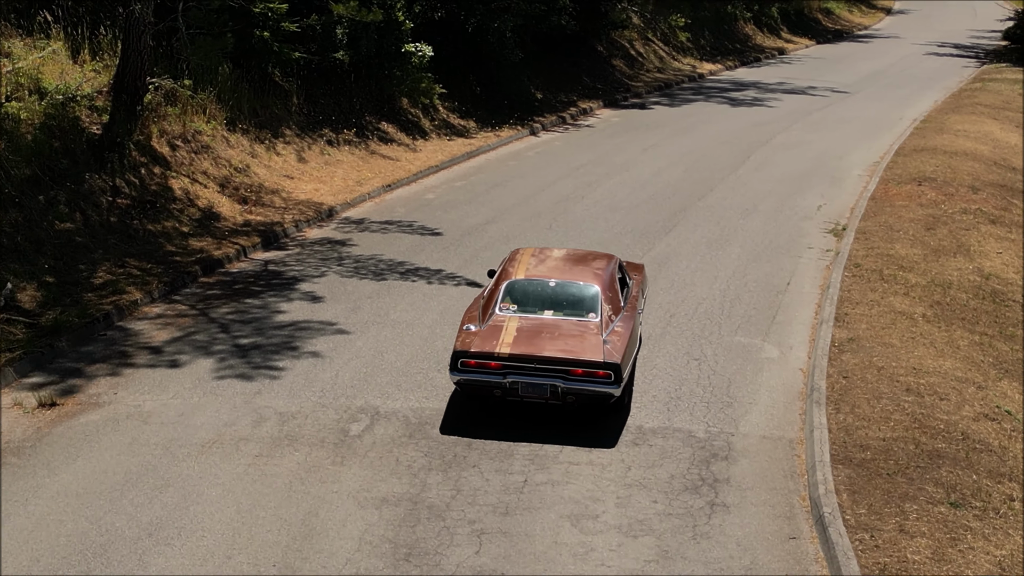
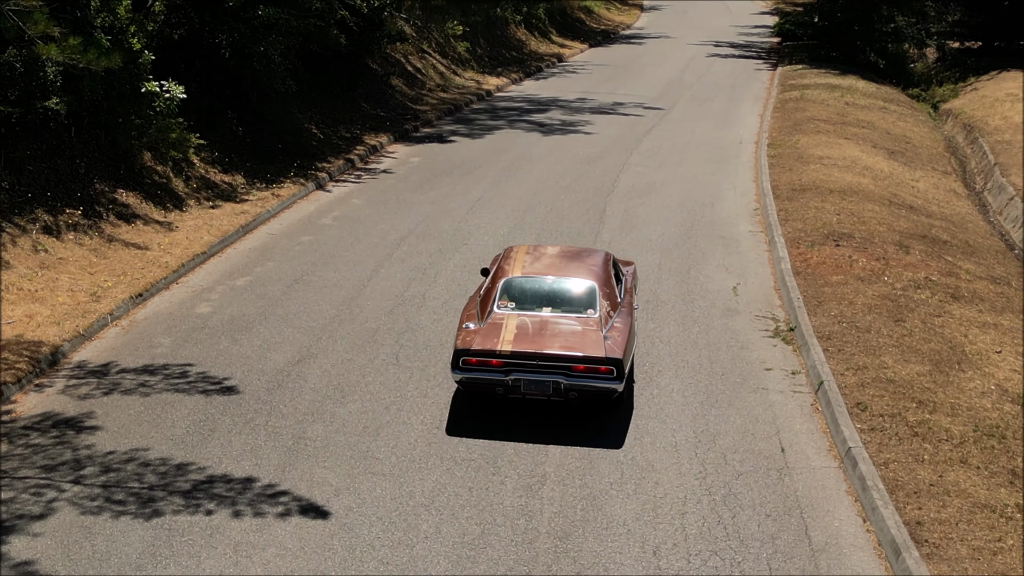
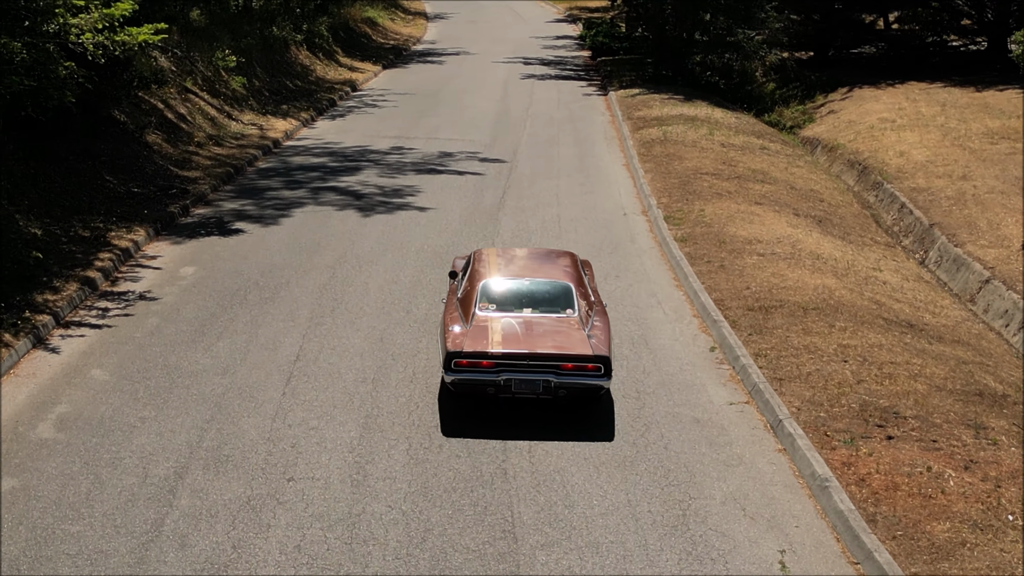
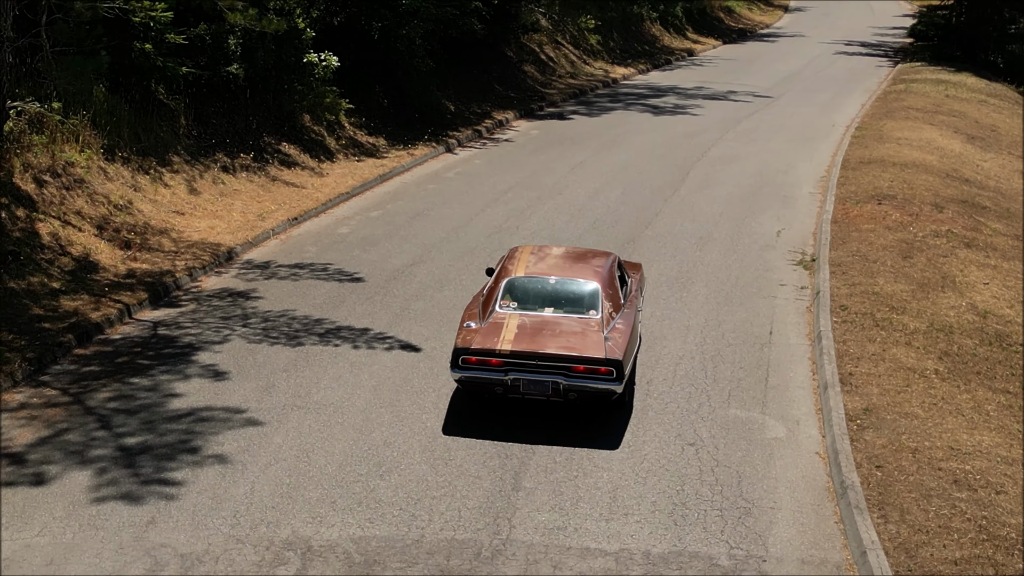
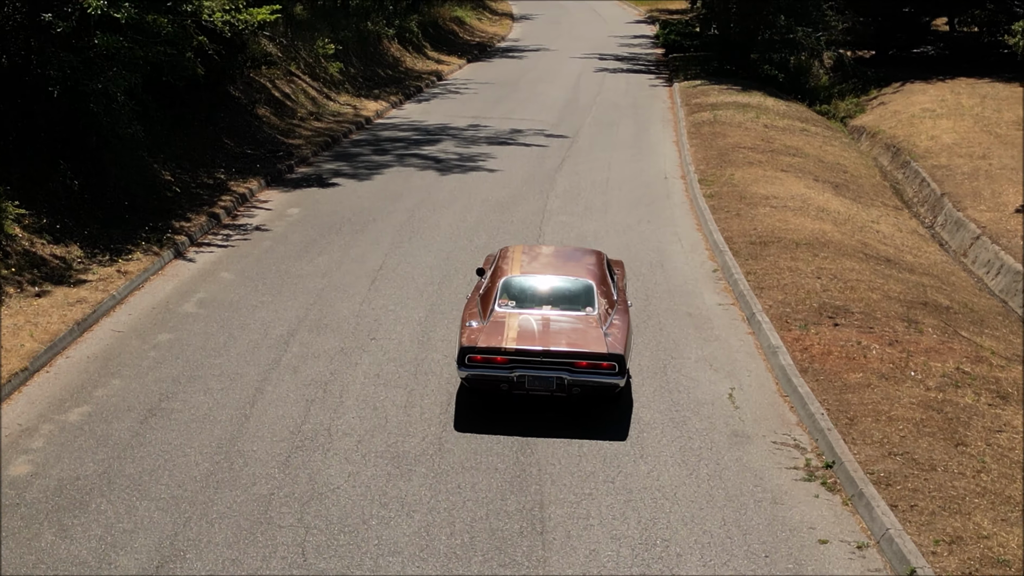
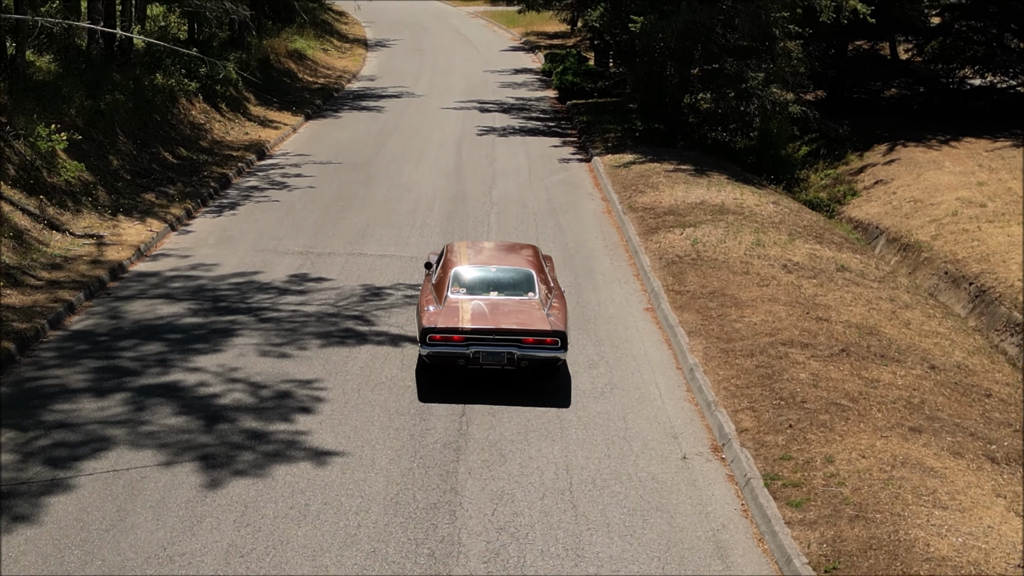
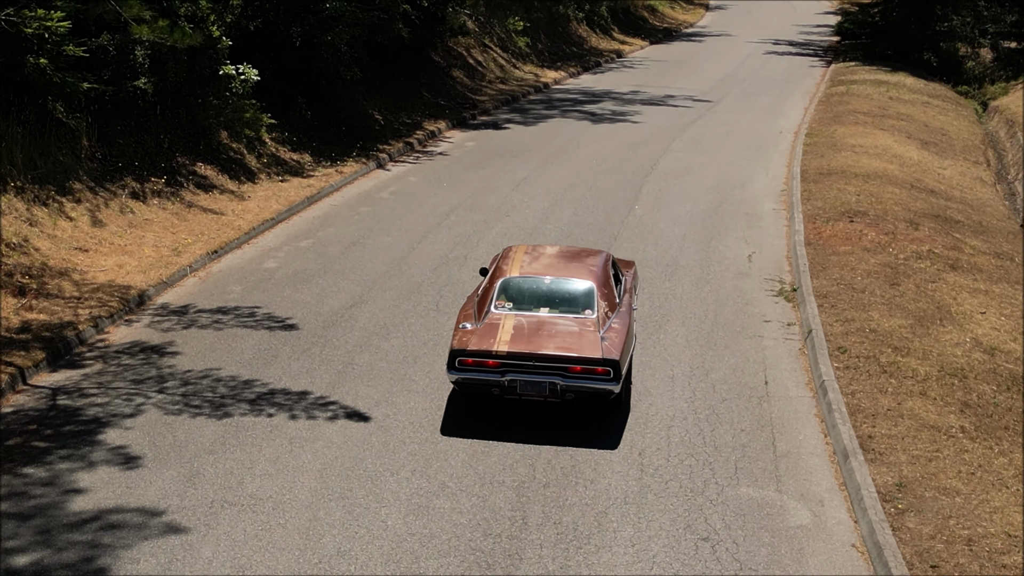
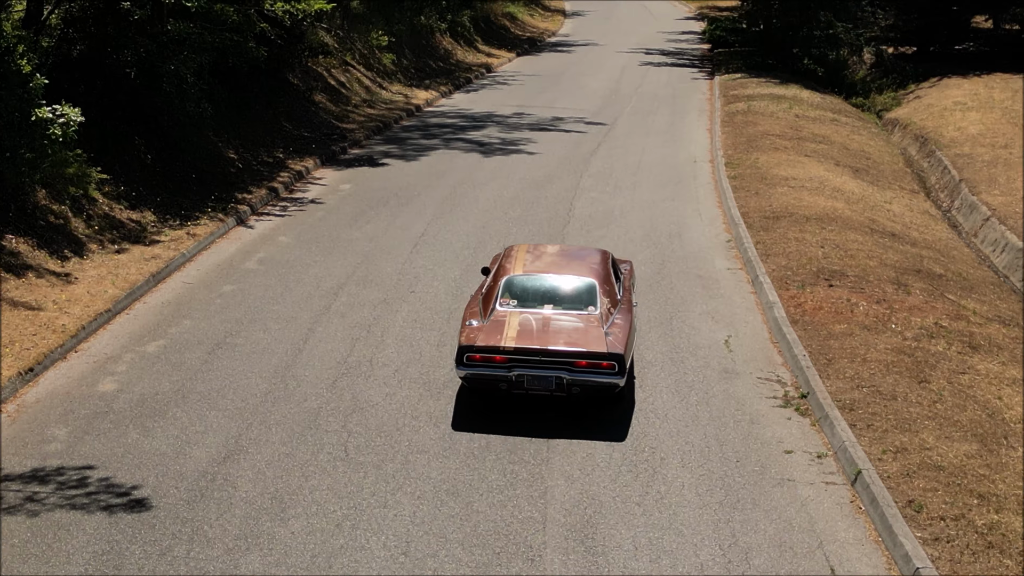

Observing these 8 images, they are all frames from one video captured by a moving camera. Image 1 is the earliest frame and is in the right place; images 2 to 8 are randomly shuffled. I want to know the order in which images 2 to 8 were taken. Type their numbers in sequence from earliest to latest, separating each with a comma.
4, 7, 2, 8, 5, 3, 6
